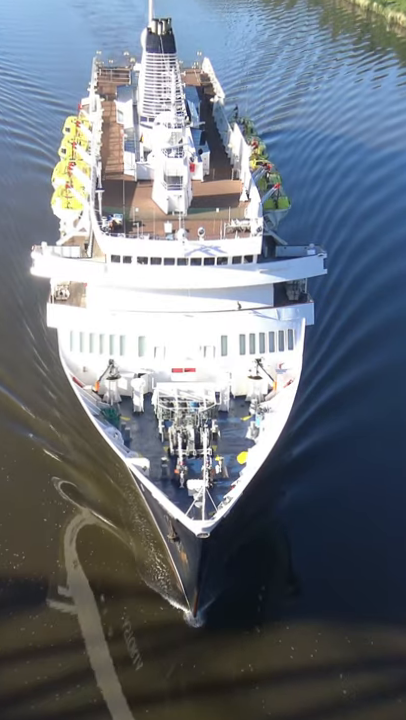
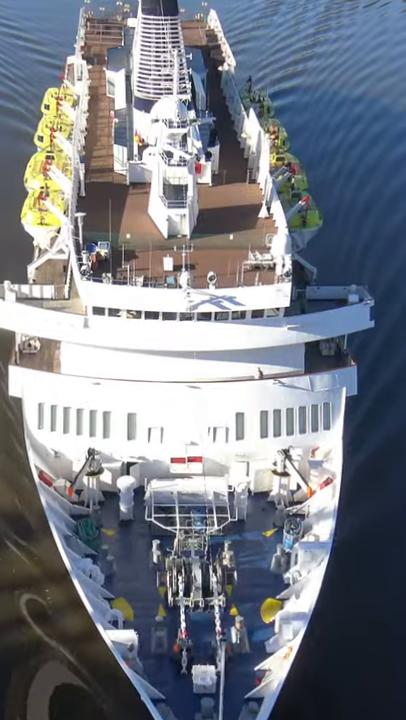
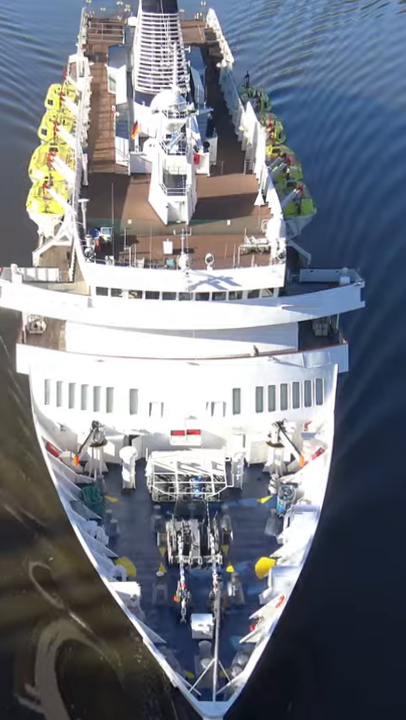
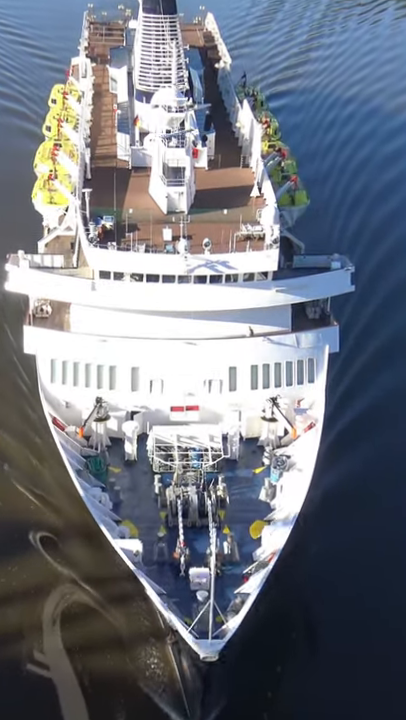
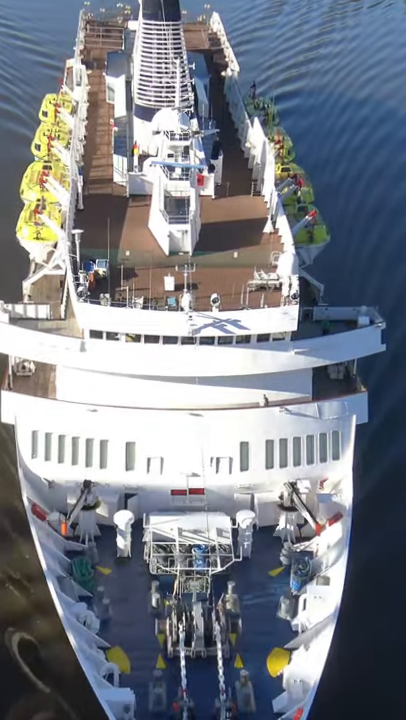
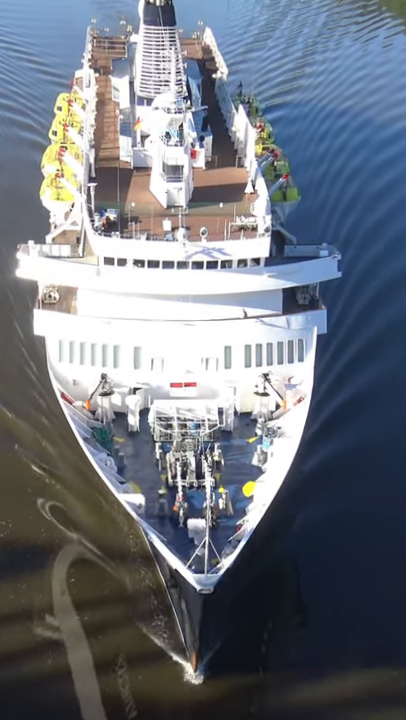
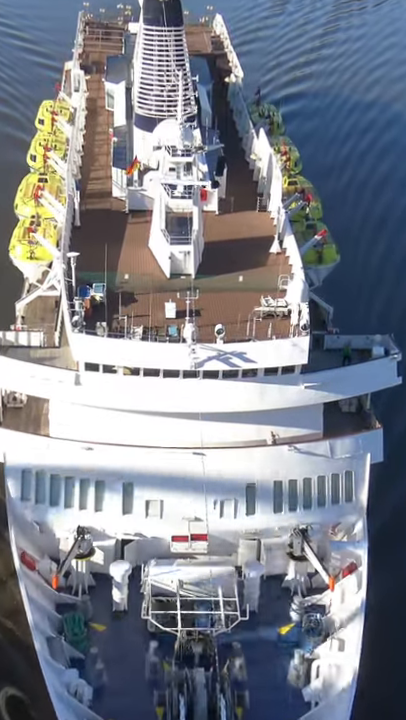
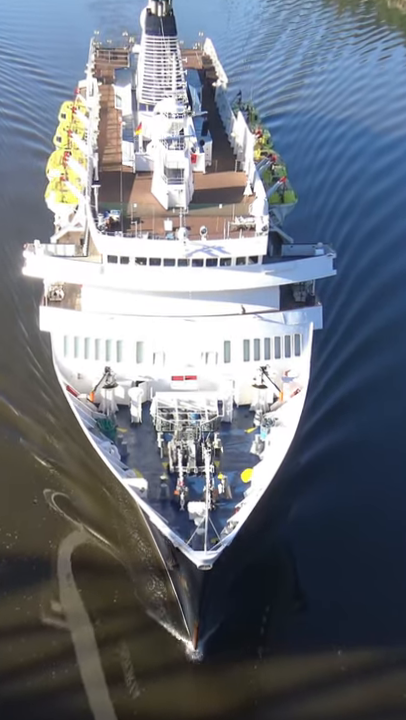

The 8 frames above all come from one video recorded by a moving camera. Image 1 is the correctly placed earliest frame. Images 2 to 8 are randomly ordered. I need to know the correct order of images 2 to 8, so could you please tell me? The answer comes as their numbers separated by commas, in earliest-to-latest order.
8, 6, 4, 3, 2, 5, 7
